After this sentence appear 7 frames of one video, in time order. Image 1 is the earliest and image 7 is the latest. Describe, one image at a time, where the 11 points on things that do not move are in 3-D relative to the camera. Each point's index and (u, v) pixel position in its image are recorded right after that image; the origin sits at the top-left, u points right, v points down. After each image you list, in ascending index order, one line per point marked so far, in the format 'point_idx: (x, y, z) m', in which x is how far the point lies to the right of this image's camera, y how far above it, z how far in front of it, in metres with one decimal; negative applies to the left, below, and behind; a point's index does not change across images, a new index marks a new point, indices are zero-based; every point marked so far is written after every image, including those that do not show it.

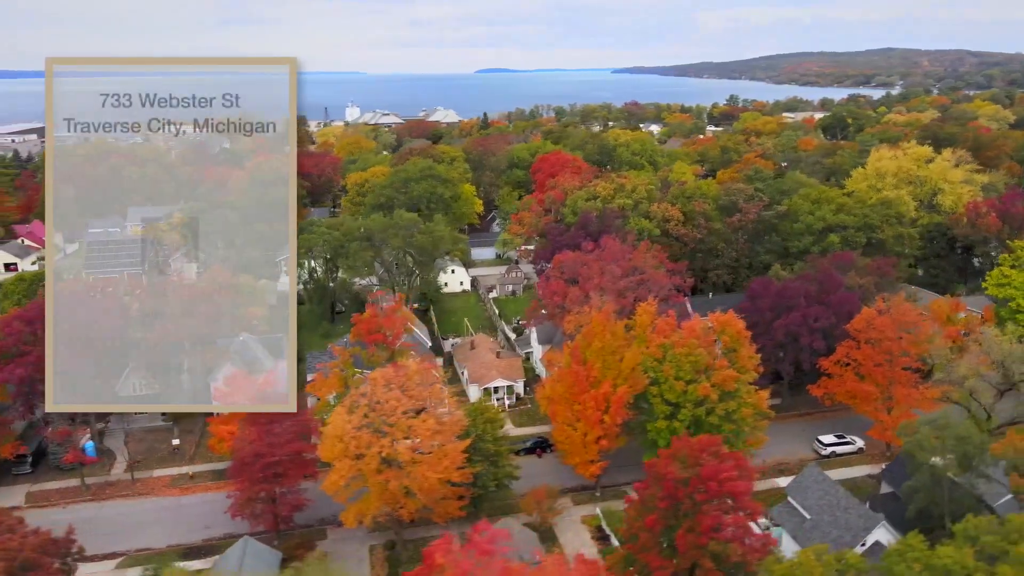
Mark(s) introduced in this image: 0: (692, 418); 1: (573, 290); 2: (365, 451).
0: (+3.1, -2.2, +12.5) m
1: (+1.3, 0.0, +15.7) m
2: (-2.1, -2.3, +10.6) m
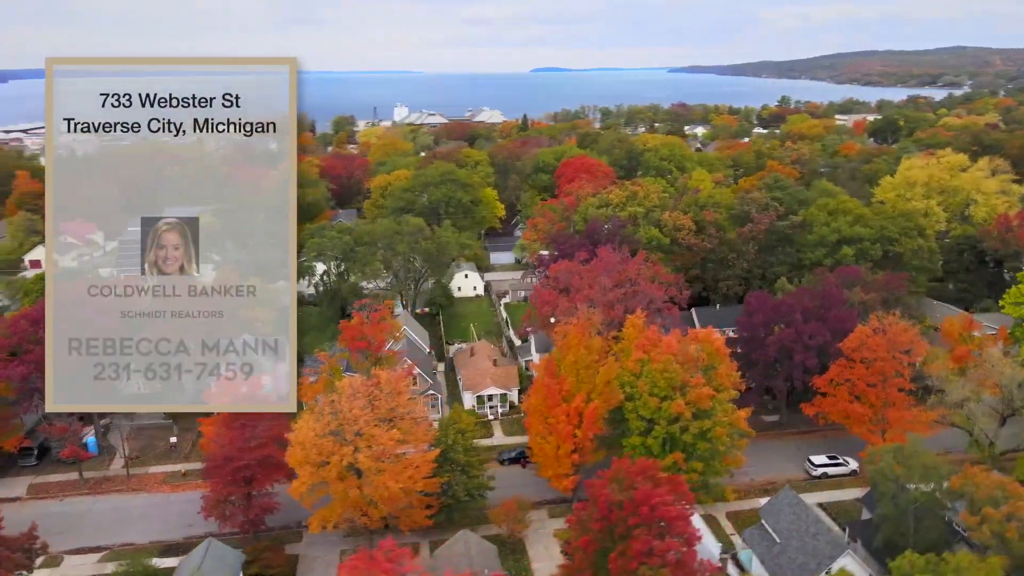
0: (+2.6, -2.4, +12.3) m
1: (+1.1, -0.3, +15.7) m
2: (-2.7, -2.5, +10.8) m
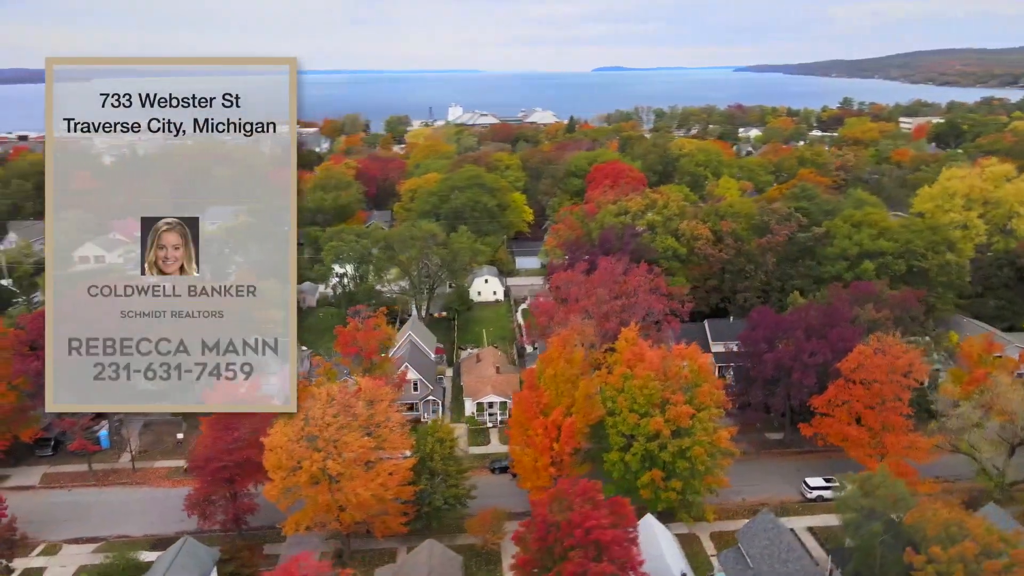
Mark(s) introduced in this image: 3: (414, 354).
0: (+2.2, -2.7, +12.2) m
1: (+1.0, -0.5, +15.7) m
2: (-3.2, -2.6, +11.1) m
3: (-2.4, -1.6, +18.0) m
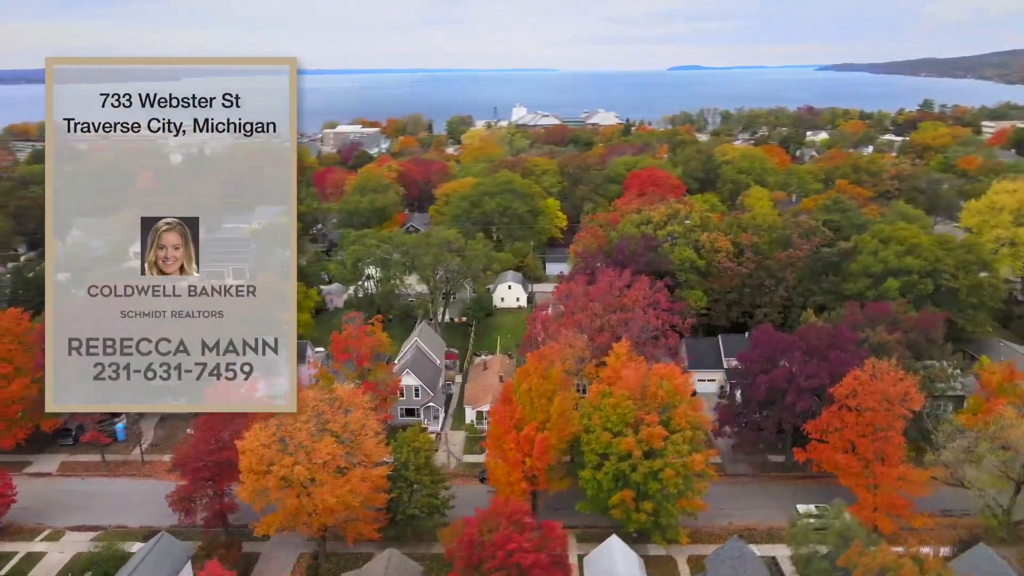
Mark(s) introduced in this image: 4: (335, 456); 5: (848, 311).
0: (+1.7, -3.0, +12.1) m
1: (+0.9, -0.8, +15.7) m
2: (-3.8, -2.8, +11.4) m
3: (-2.3, -1.8, +18.3) m
4: (-2.8, -2.7, +11.7) m
5: (+7.7, -0.5, +16.9) m
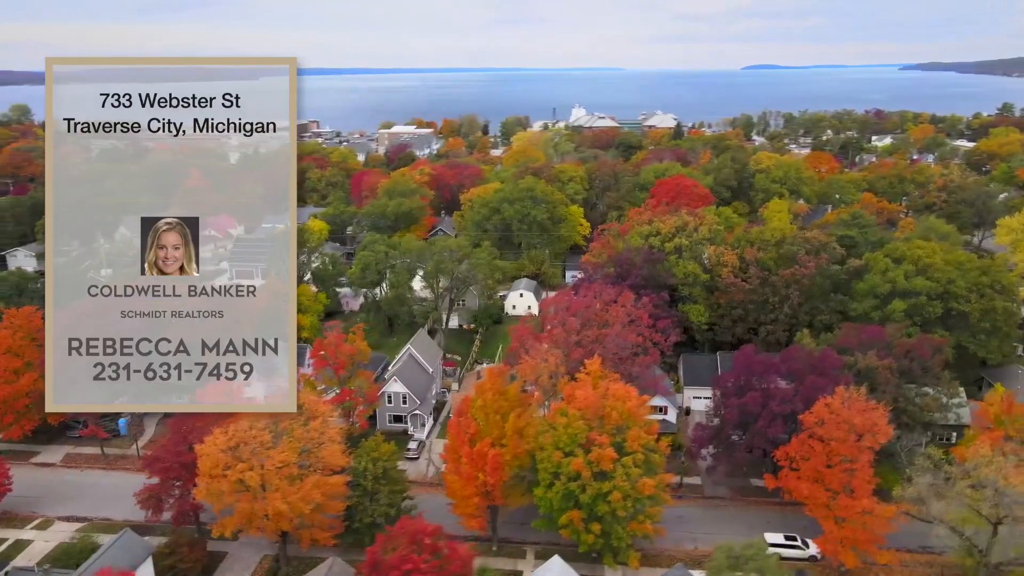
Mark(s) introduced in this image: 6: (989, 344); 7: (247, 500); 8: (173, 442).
0: (+0.9, -3.3, +12.1) m
1: (+0.4, -1.1, +15.7) m
2: (-4.6, -3.0, +11.9) m
3: (-2.6, -2.0, +18.6) m
4: (-3.7, -2.9, +12.1) m
5: (+7.3, -1.0, +16.4) m
6: (+11.5, -1.3, +17.7) m
7: (-4.3, -3.4, +12.0) m
8: (-6.0, -2.7, +12.9) m
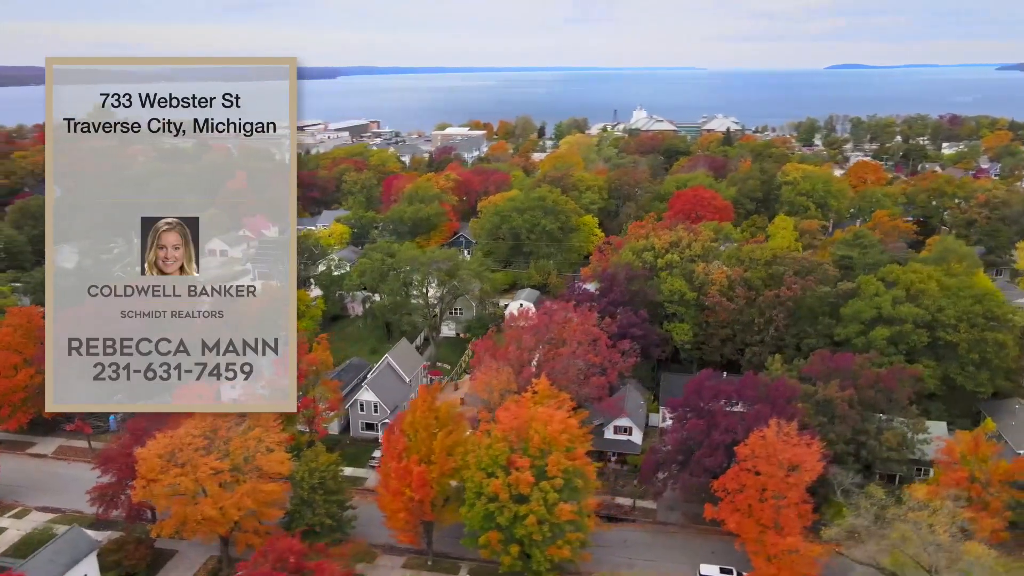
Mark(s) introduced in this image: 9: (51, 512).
0: (-0.5, -3.7, +12.2) m
1: (-0.5, -1.4, +15.8) m
2: (-6.0, -3.2, +12.5) m
3: (-3.3, -2.3, +18.9) m
4: (-4.9, -3.1, +12.6) m
5: (+6.4, -1.6, +15.9) m
6: (+10.6, -2.0, +16.9) m
7: (-5.6, -3.7, +12.5) m
8: (-7.2, -2.9, +13.6) m
9: (-9.7, -4.7, +15.5) m
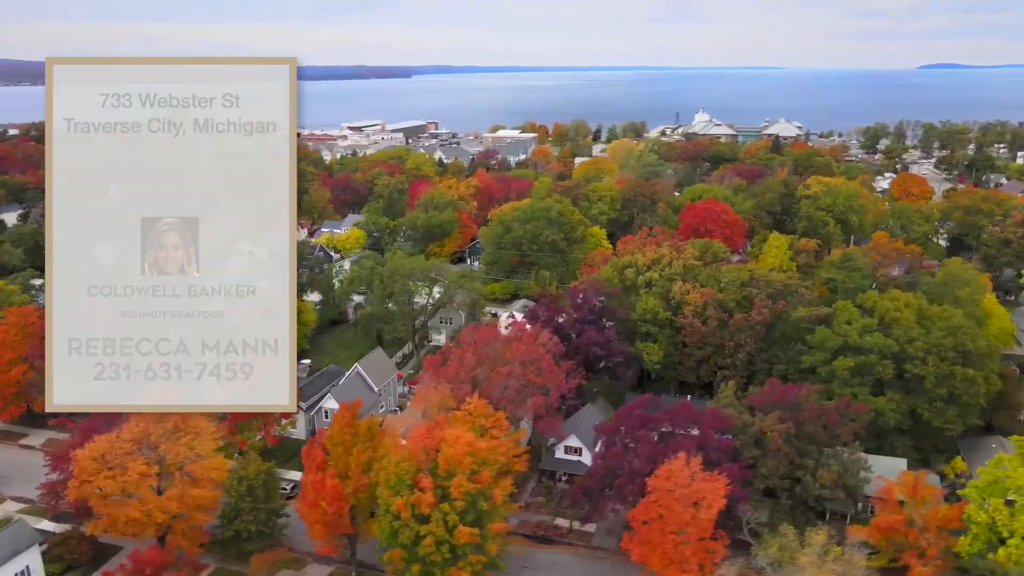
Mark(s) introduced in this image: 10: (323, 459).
0: (-2.1, -4.1, +12.4) m
1: (-1.8, -1.8, +16.0) m
2: (-7.5, -3.4, +13.2) m
3: (-4.2, -2.6, +19.4) m
4: (-6.5, -3.3, +13.2) m
5: (+5.2, -2.1, +15.5) m
6: (+9.5, -2.7, +16.1) m
7: (-7.2, -3.9, +13.2) m
8: (-8.6, -3.0, +14.5) m
9: (-11.0, -4.8, +16.5) m
10: (-3.4, -3.0, +13.3) m
